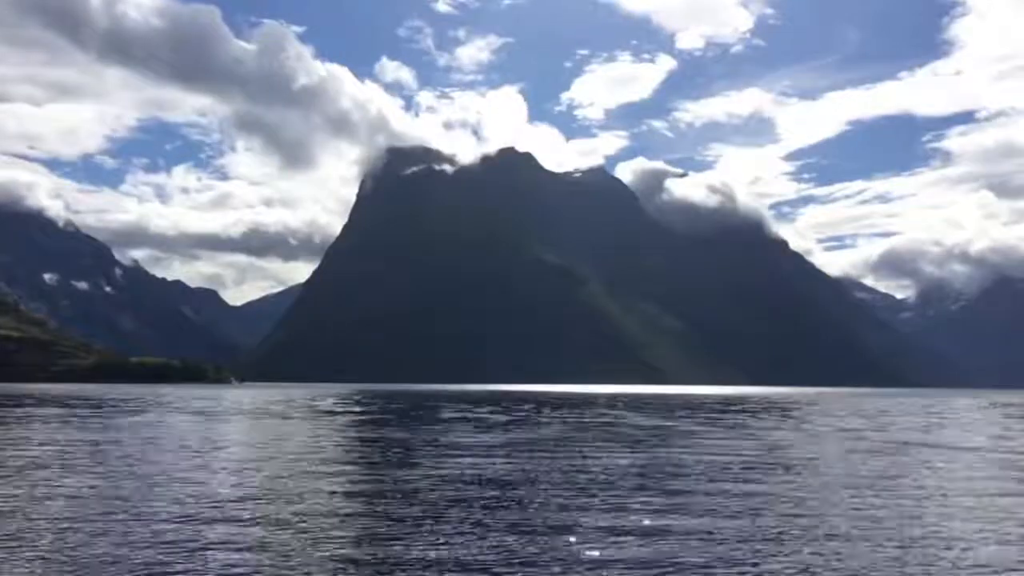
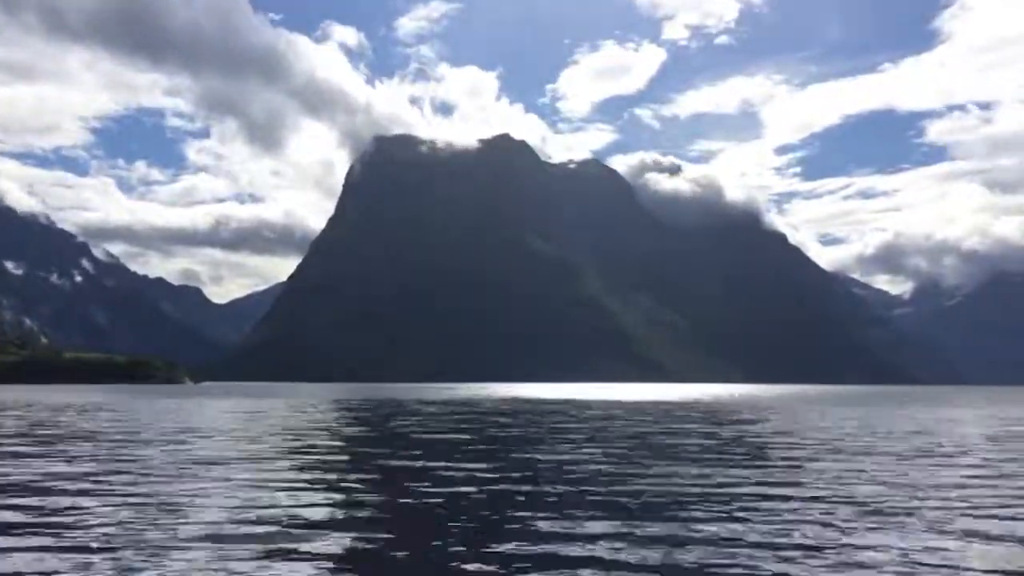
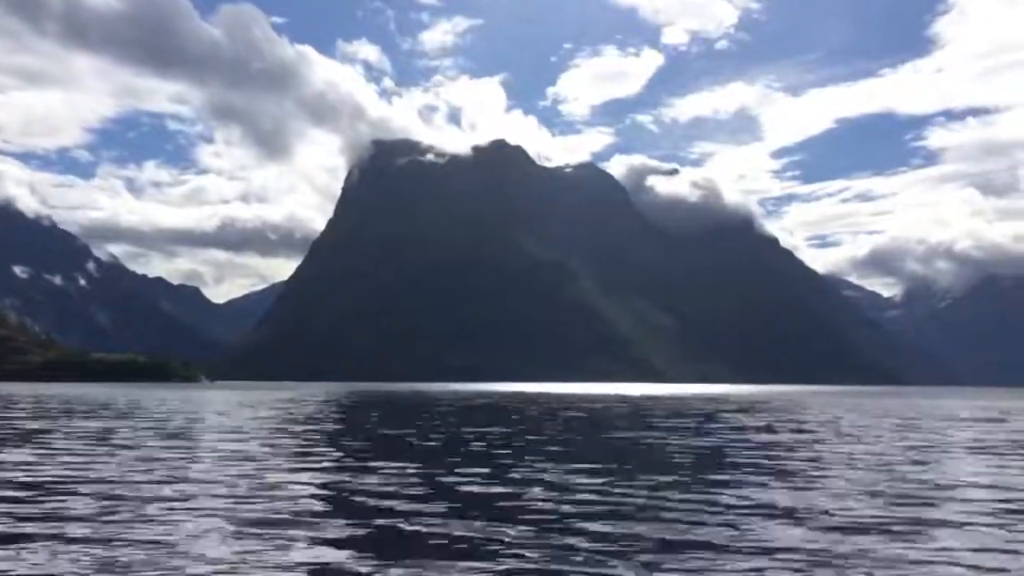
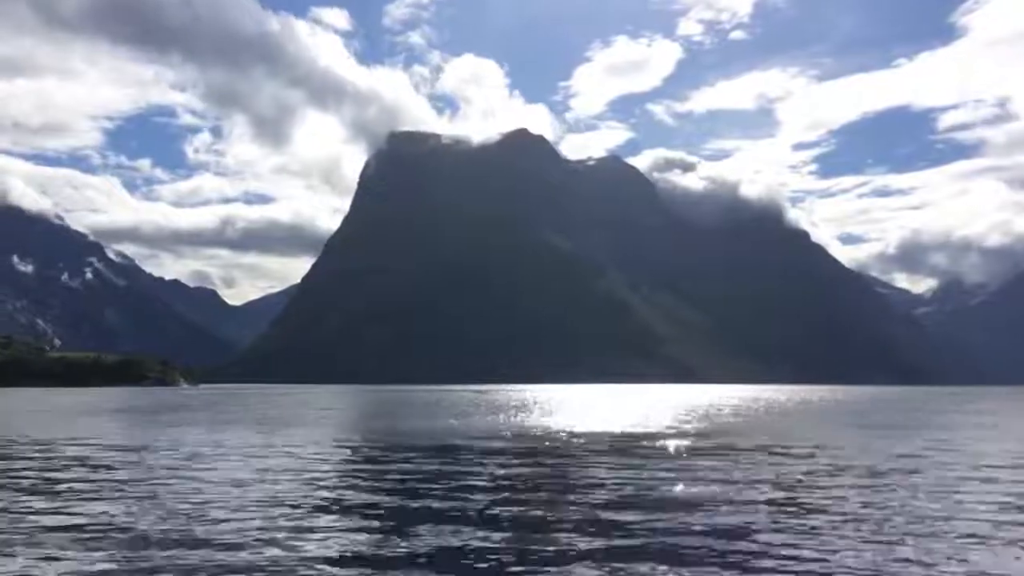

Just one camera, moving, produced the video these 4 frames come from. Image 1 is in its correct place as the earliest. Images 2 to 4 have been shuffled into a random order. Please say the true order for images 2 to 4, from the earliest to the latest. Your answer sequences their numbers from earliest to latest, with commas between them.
3, 2, 4
